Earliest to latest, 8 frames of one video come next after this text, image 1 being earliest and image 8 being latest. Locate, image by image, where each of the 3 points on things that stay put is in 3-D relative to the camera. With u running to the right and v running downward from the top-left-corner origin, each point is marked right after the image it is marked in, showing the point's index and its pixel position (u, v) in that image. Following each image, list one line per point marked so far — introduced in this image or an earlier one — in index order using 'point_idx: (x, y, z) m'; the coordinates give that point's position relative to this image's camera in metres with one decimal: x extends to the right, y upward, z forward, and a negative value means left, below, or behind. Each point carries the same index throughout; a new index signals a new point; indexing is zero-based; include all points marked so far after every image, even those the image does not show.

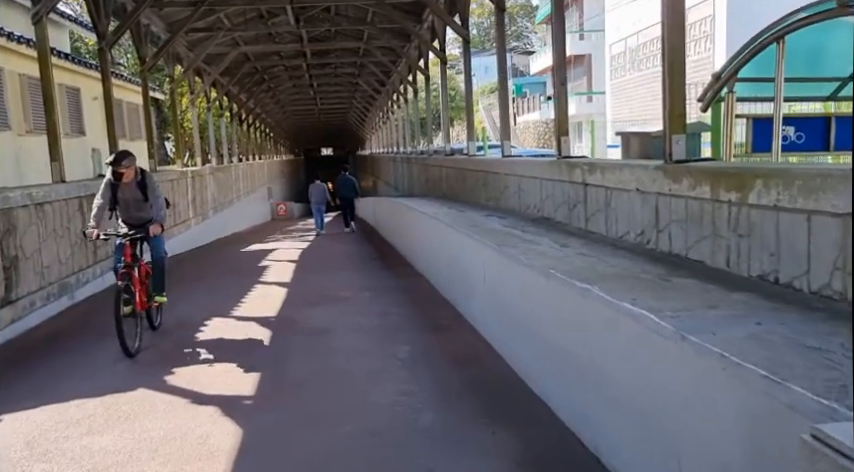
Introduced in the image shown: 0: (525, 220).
0: (+0.8, +0.1, +5.5) m
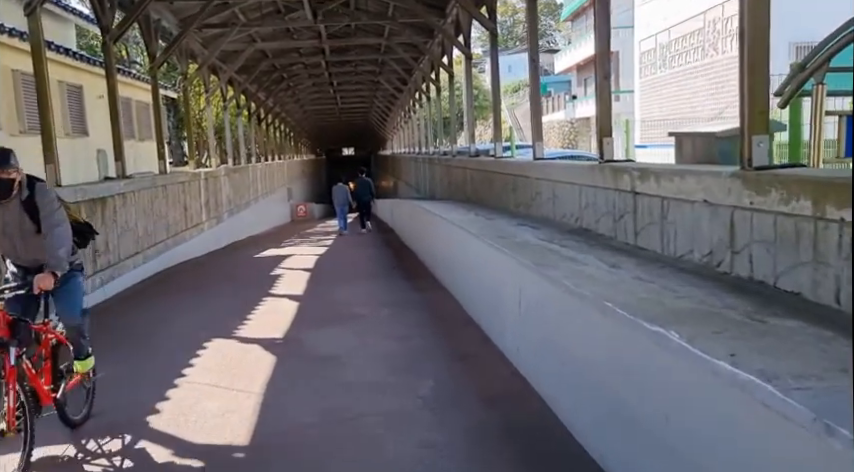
0: (+0.9, 0.0, +4.9) m
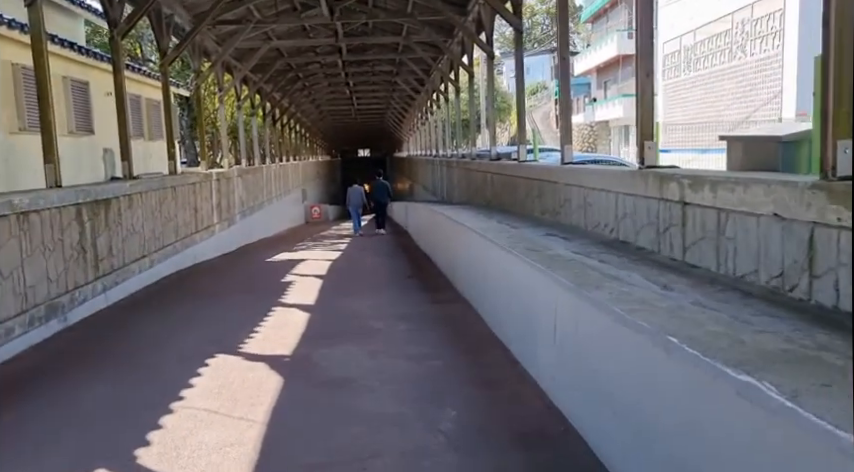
0: (+1.1, 0.0, +4.5) m
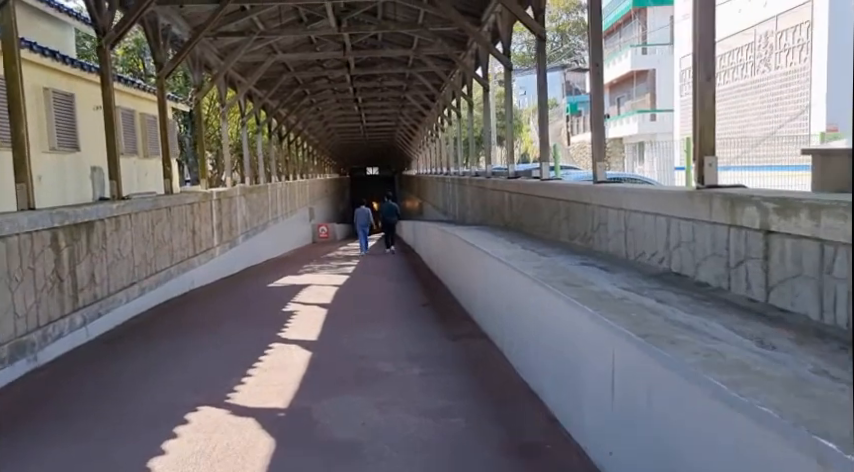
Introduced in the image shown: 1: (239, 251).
0: (+1.2, -0.2, +3.9) m
1: (-3.3, -0.3, +12.0) m
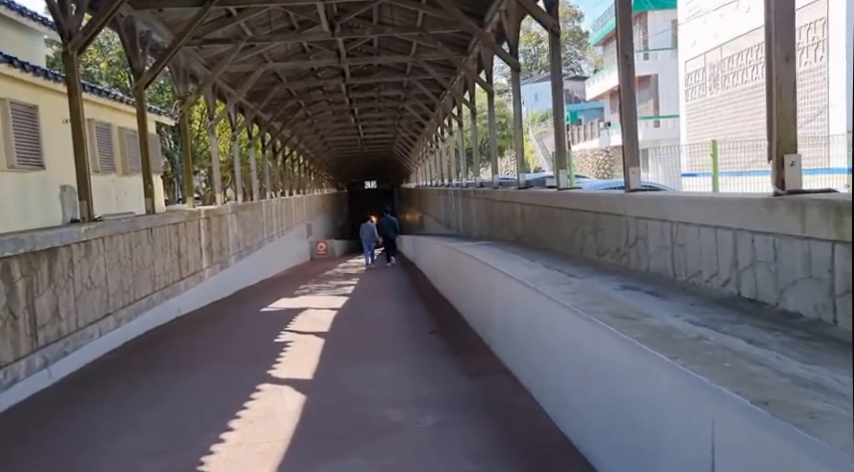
0: (+1.3, -0.3, +3.1) m
1: (-3.2, -0.6, +11.3) m
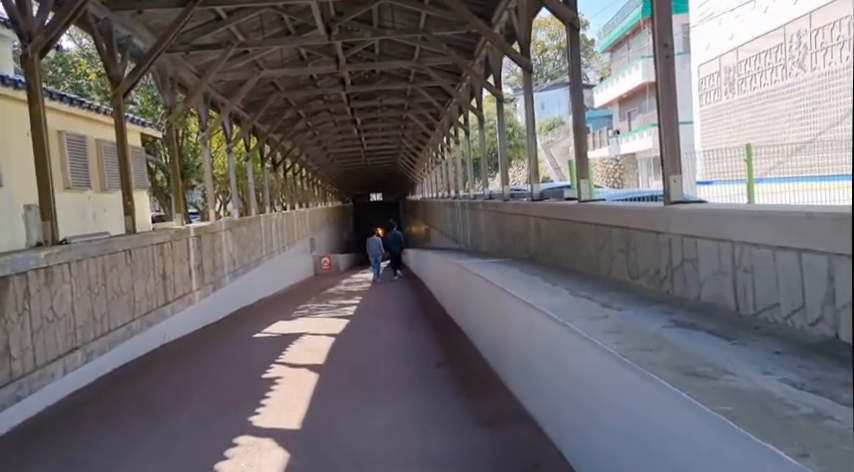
0: (+1.3, -0.4, +2.4) m
1: (-3.1, -0.9, +10.6) m
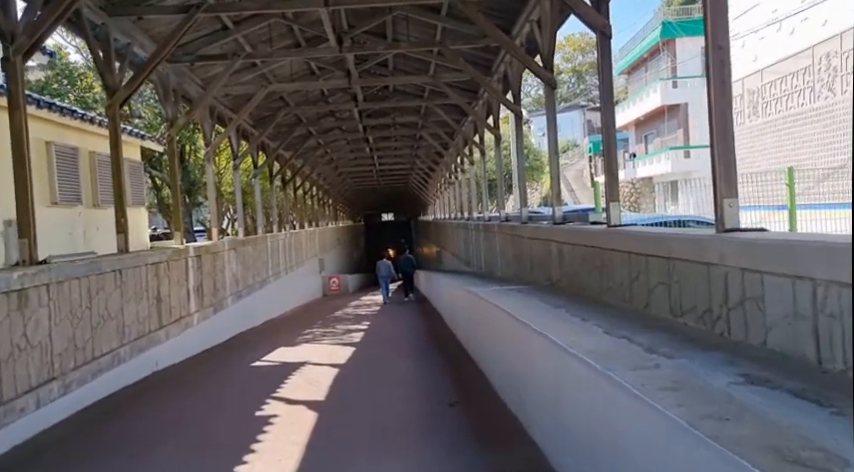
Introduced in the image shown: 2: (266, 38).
0: (+1.3, -0.5, +1.8) m
1: (-2.9, -1.2, +10.1) m
2: (-2.2, +2.7, +9.4) m
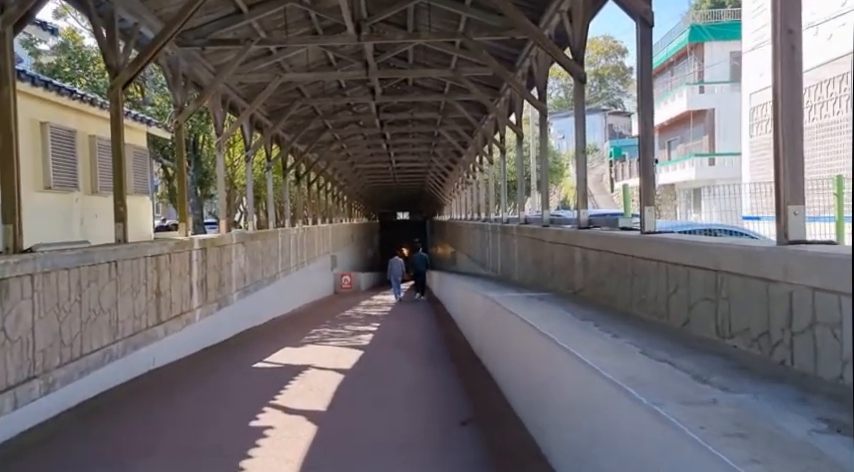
0: (+1.4, -0.6, +1.4) m
1: (-2.7, -1.1, +9.7) m
2: (-1.9, +2.7, +9.0) m
